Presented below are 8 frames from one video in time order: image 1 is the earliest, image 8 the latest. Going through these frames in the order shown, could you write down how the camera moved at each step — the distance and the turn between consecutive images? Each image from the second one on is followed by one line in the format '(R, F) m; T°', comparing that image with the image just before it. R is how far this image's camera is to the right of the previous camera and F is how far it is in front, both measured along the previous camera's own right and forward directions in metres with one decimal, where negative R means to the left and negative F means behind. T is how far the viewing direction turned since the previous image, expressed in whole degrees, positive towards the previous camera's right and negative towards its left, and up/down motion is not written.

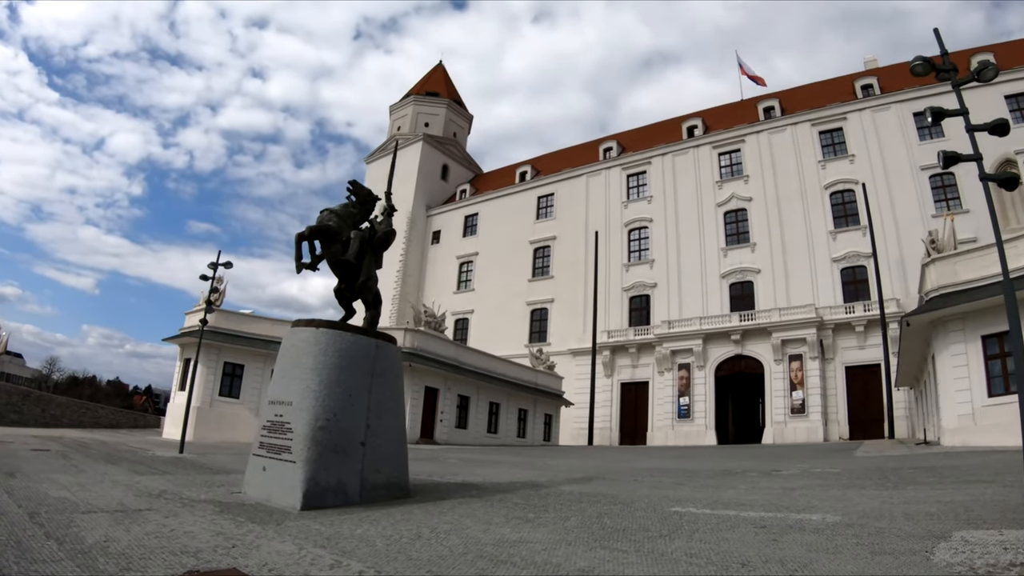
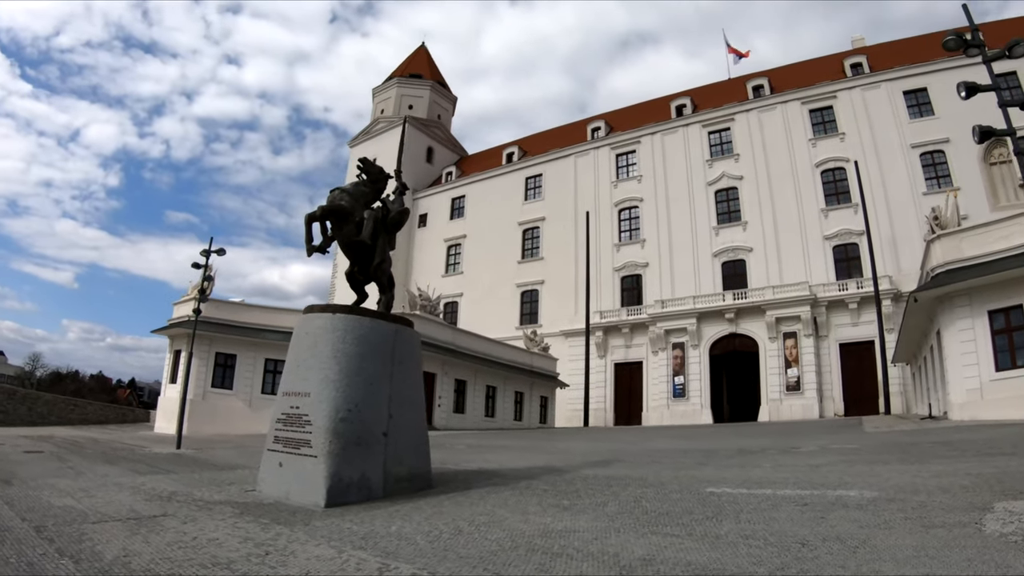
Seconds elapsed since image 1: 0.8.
(-0.5, +0.5) m; +1°
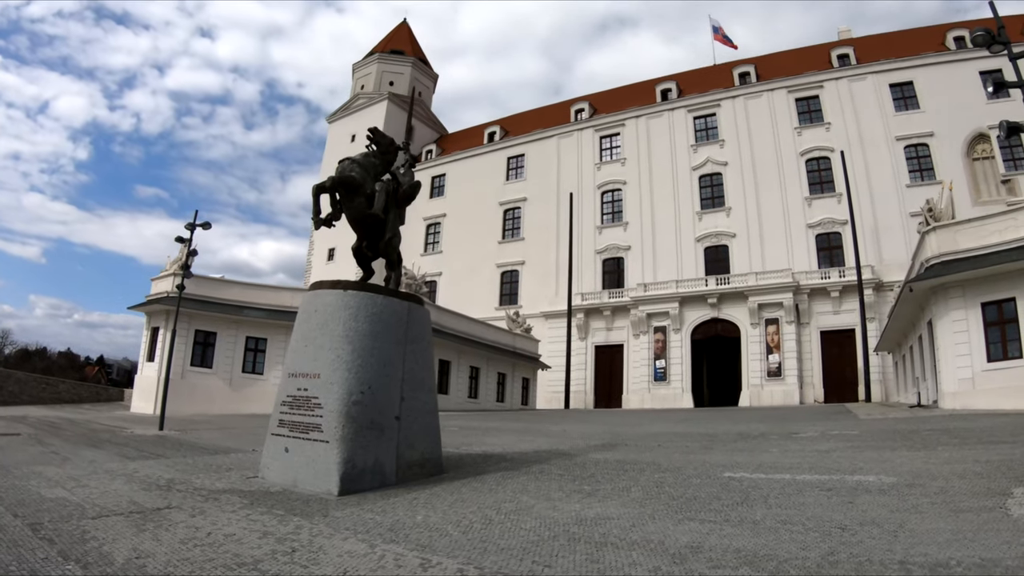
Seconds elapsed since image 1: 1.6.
(-0.5, +0.4) m; +2°
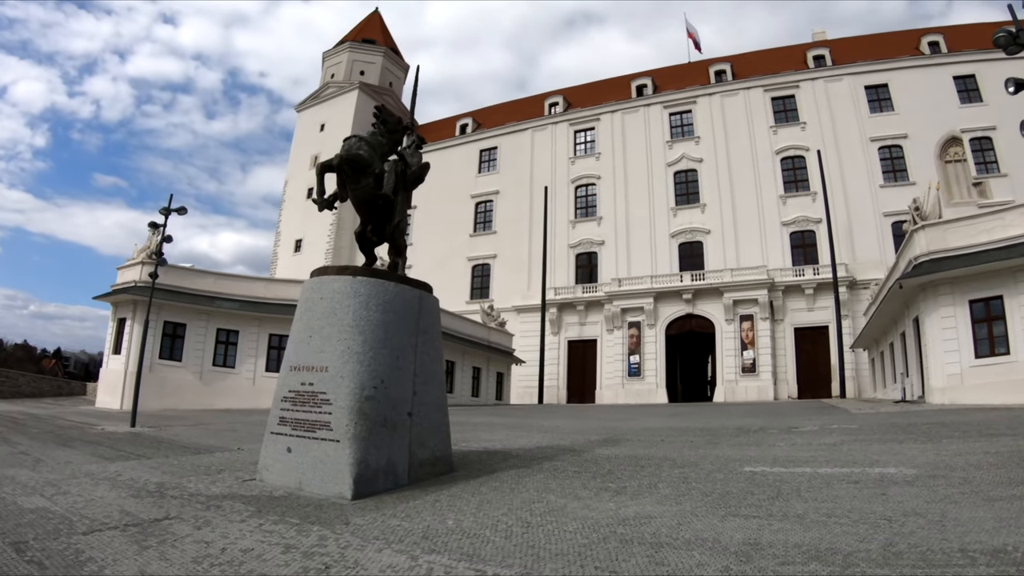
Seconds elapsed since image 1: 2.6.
(-0.5, +0.5) m; +3°
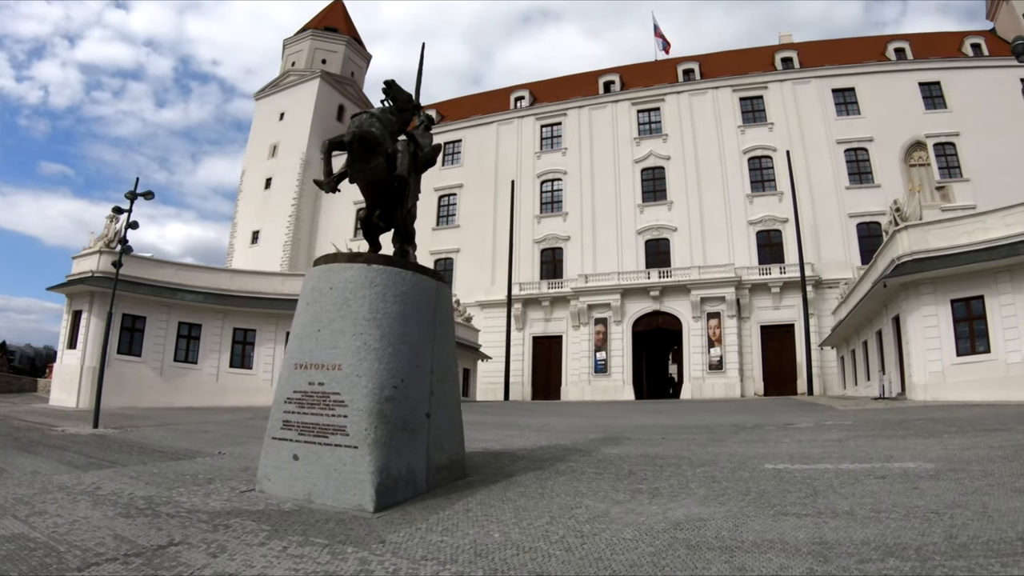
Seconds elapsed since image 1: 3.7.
(-0.6, +0.5) m; +4°
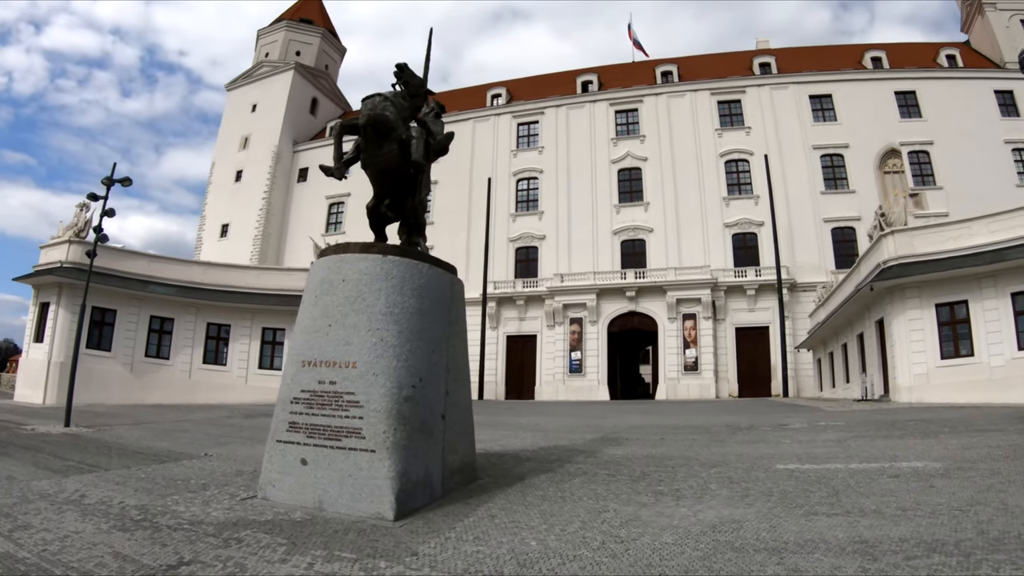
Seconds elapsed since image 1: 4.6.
(-0.5, +0.3) m; +3°
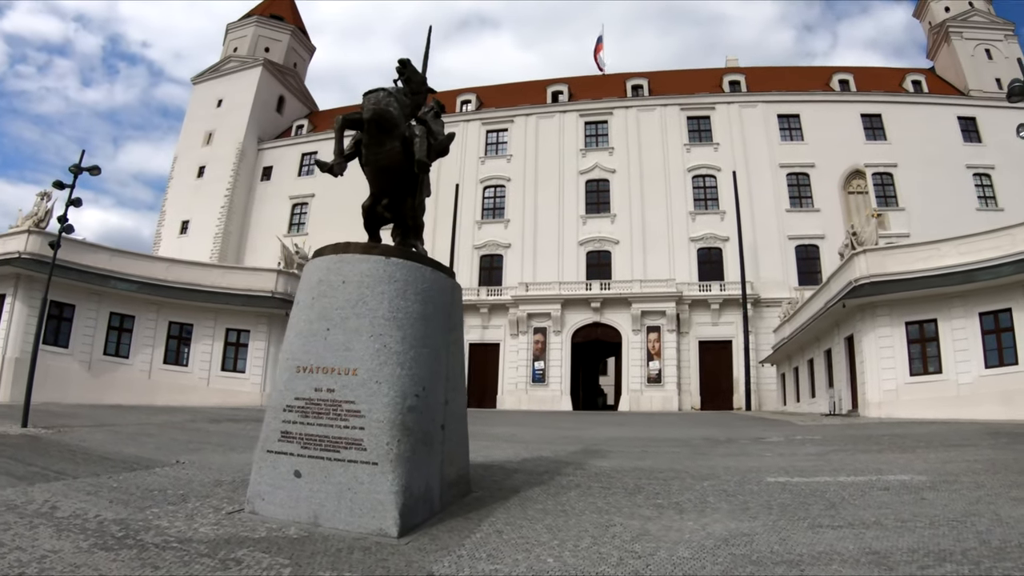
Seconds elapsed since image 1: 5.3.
(-0.3, +0.2) m; +3°
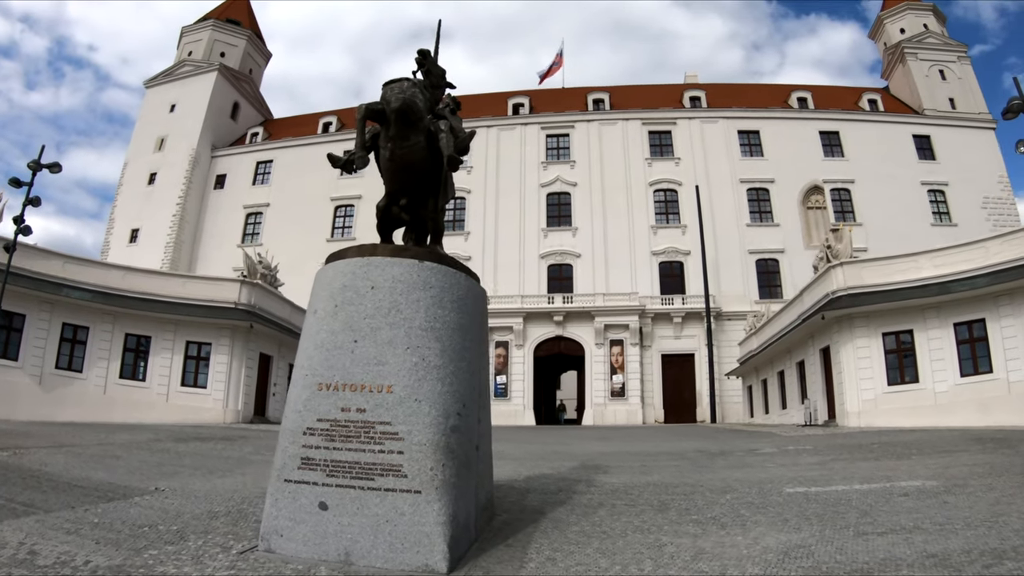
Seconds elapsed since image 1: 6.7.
(-0.6, +0.4) m; +4°
